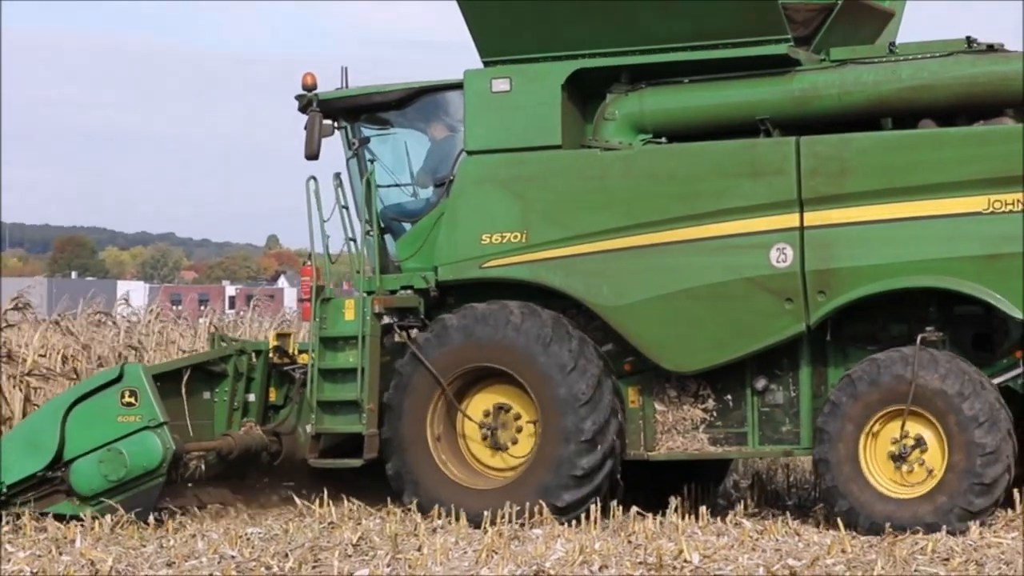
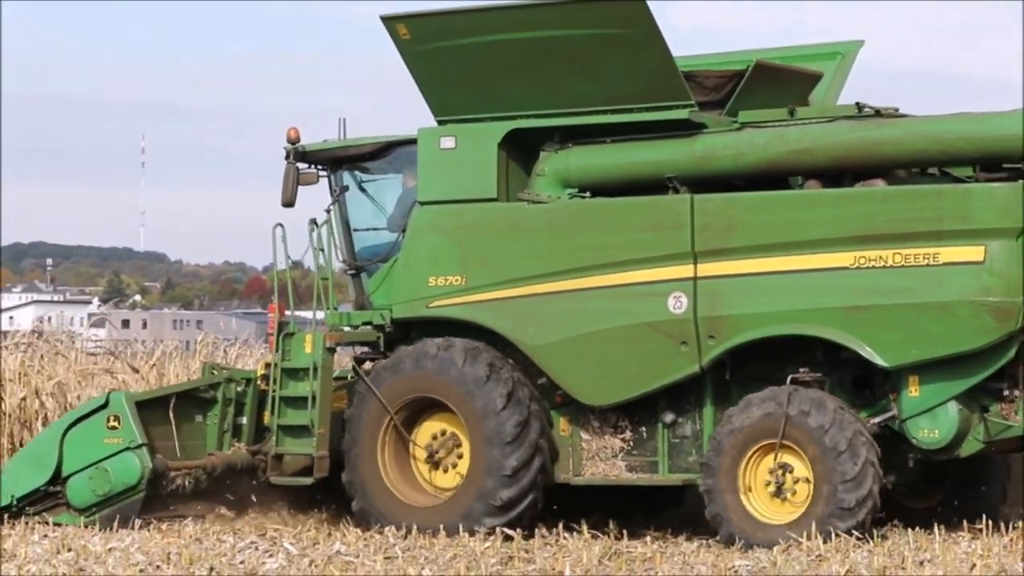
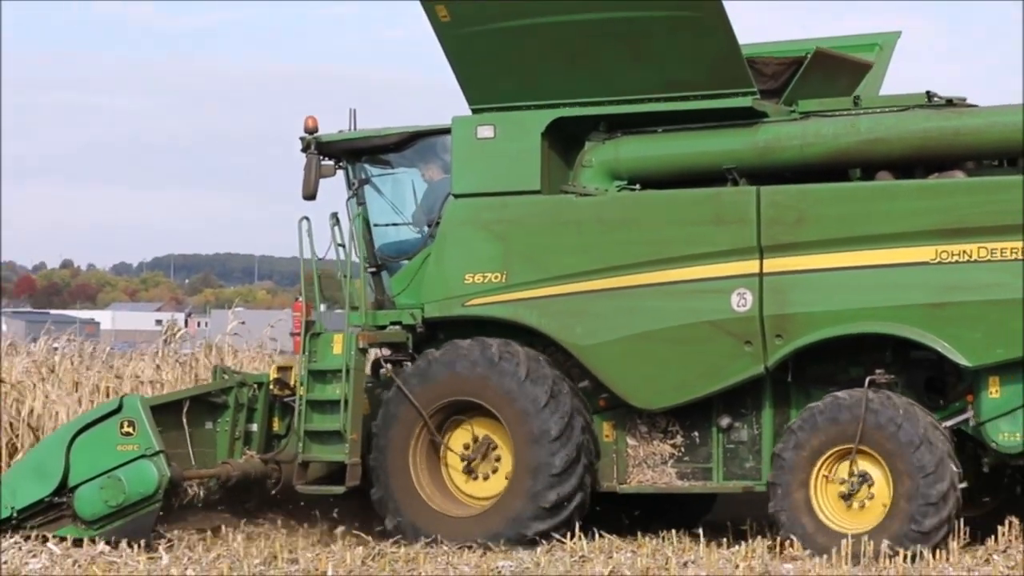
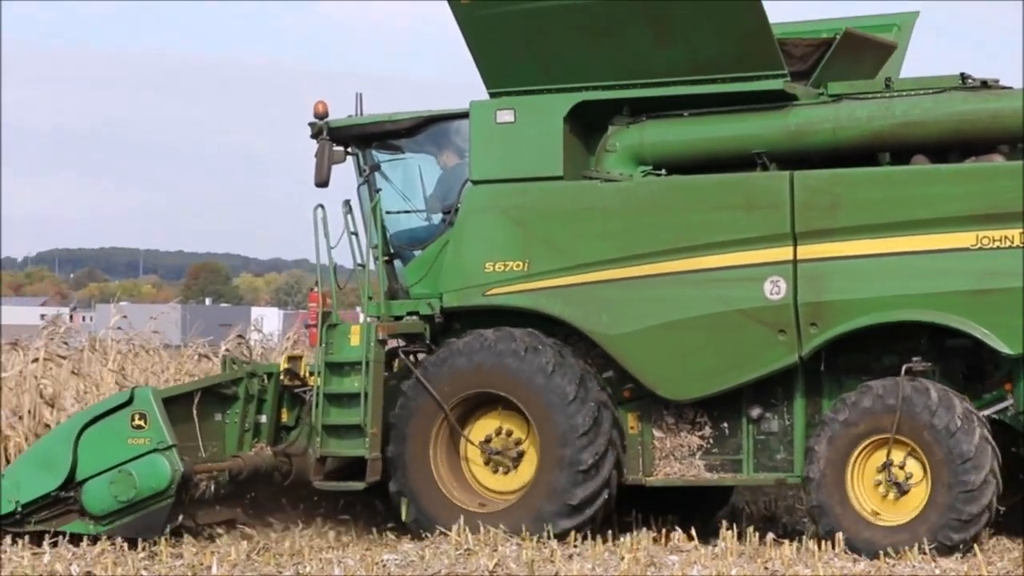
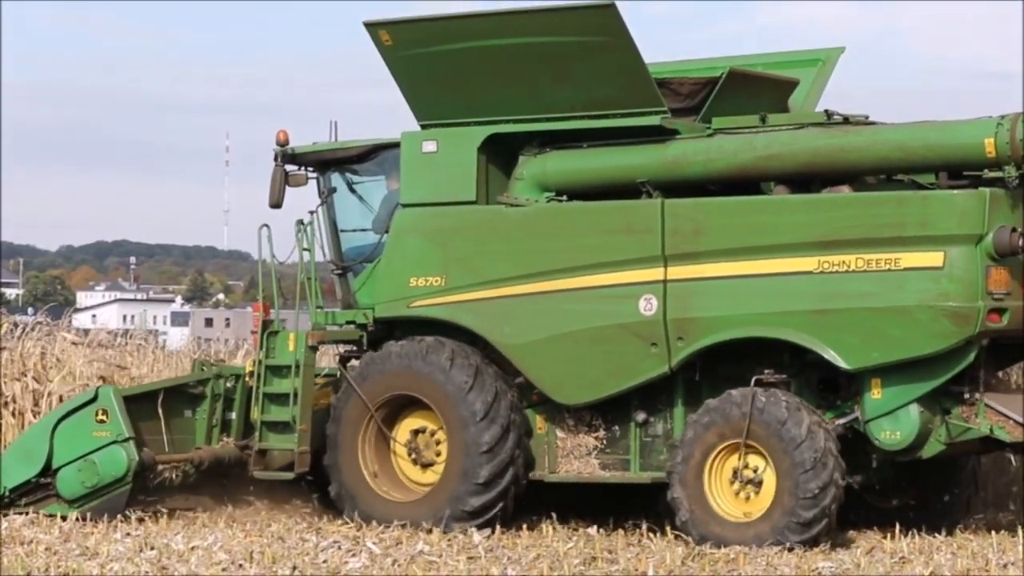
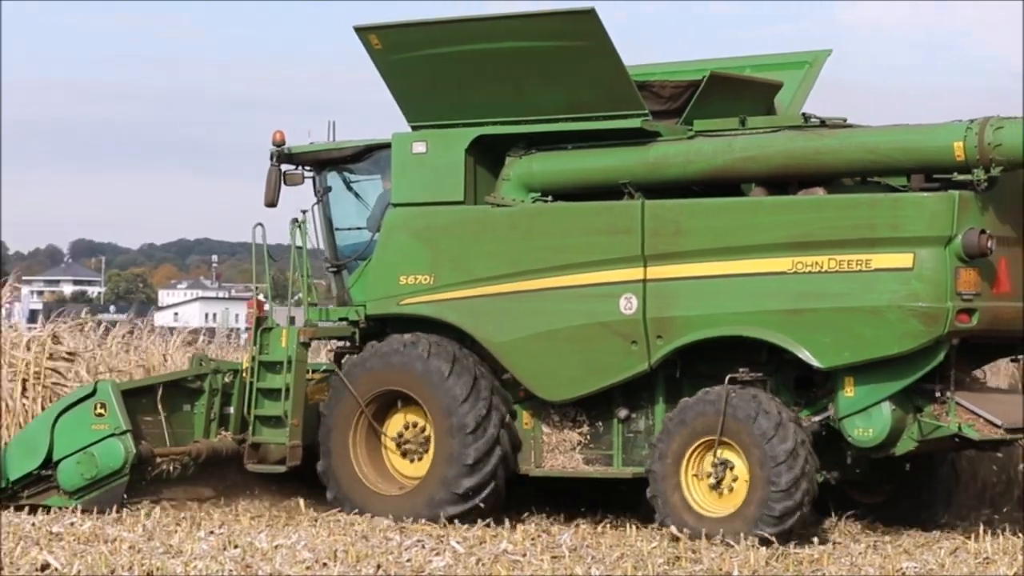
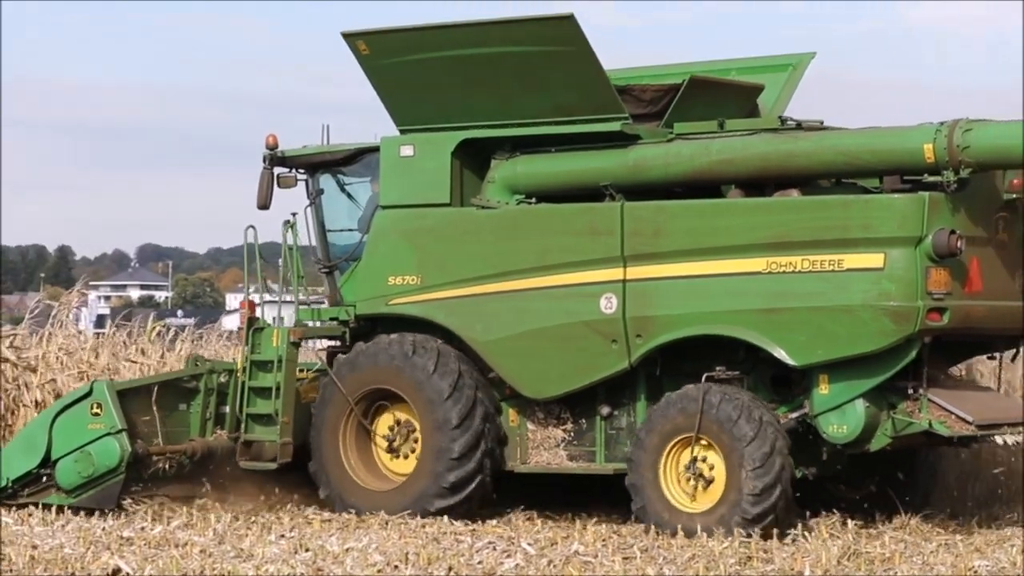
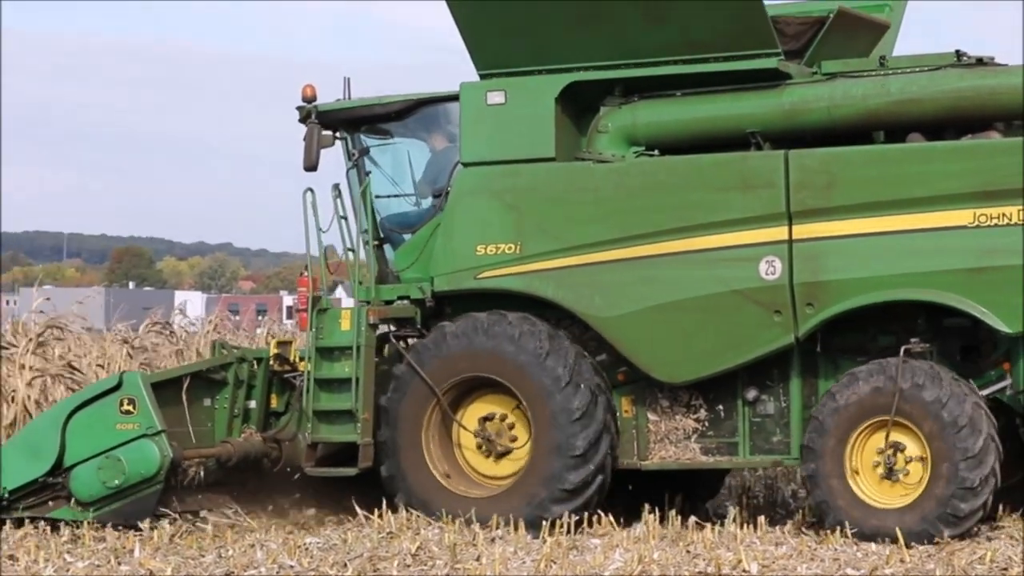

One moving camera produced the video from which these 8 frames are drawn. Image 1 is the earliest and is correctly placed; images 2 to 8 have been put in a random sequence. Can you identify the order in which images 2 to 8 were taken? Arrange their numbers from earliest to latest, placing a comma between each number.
8, 4, 3, 2, 5, 6, 7
